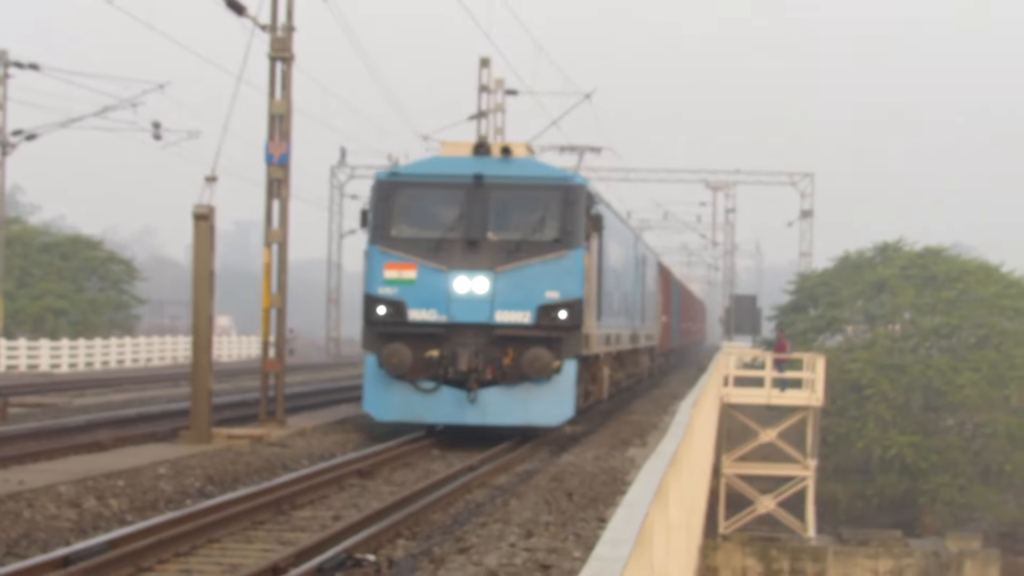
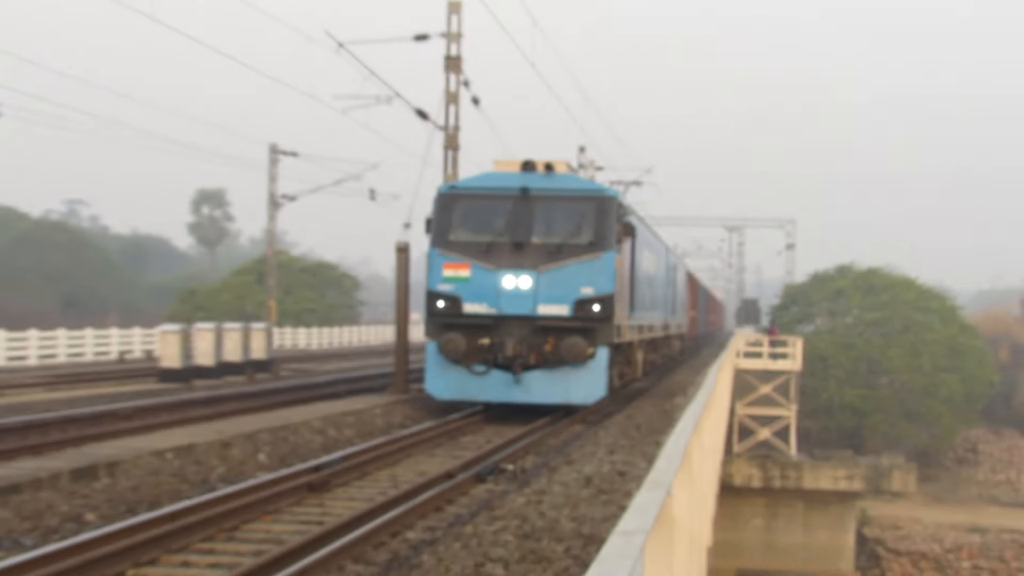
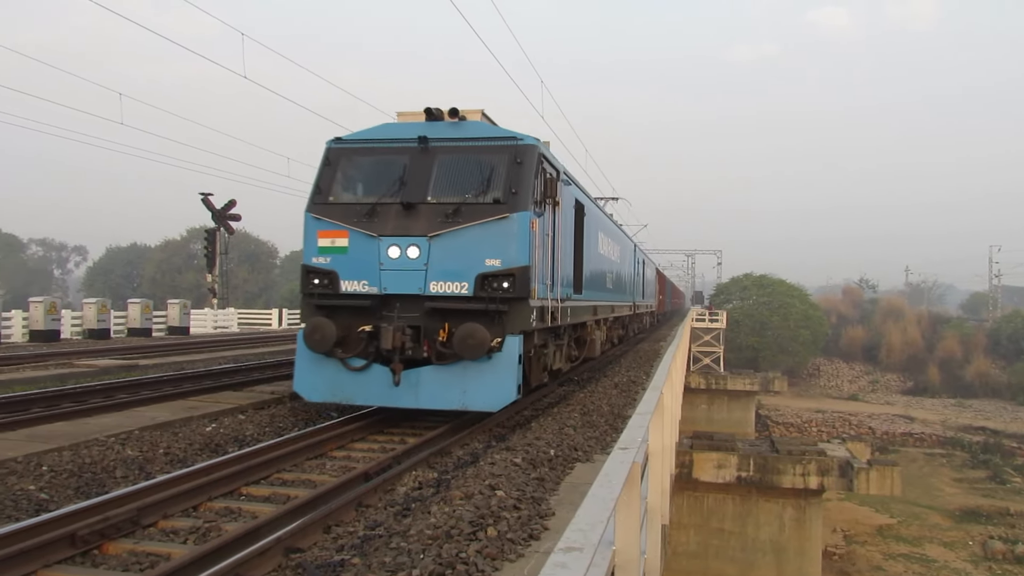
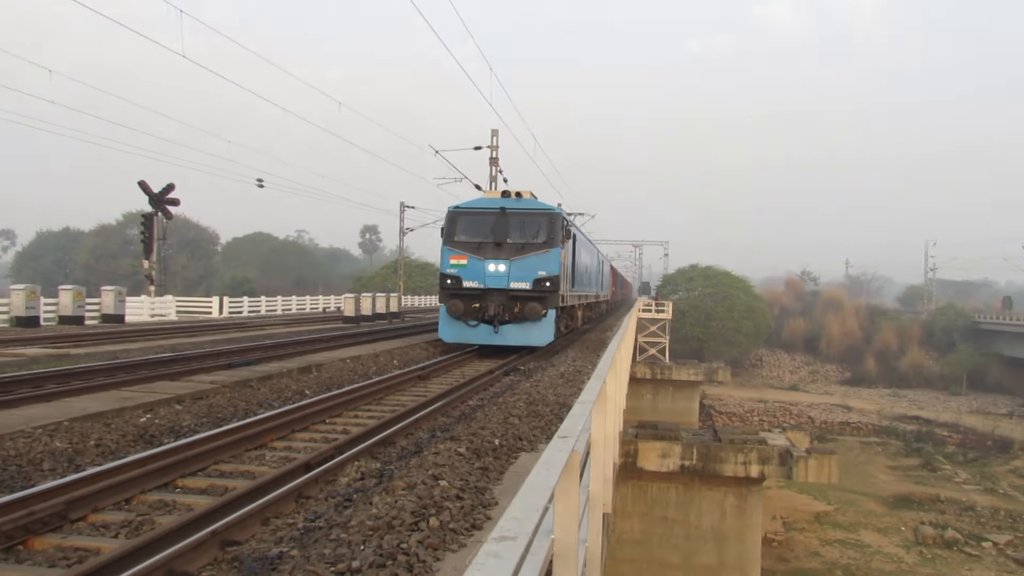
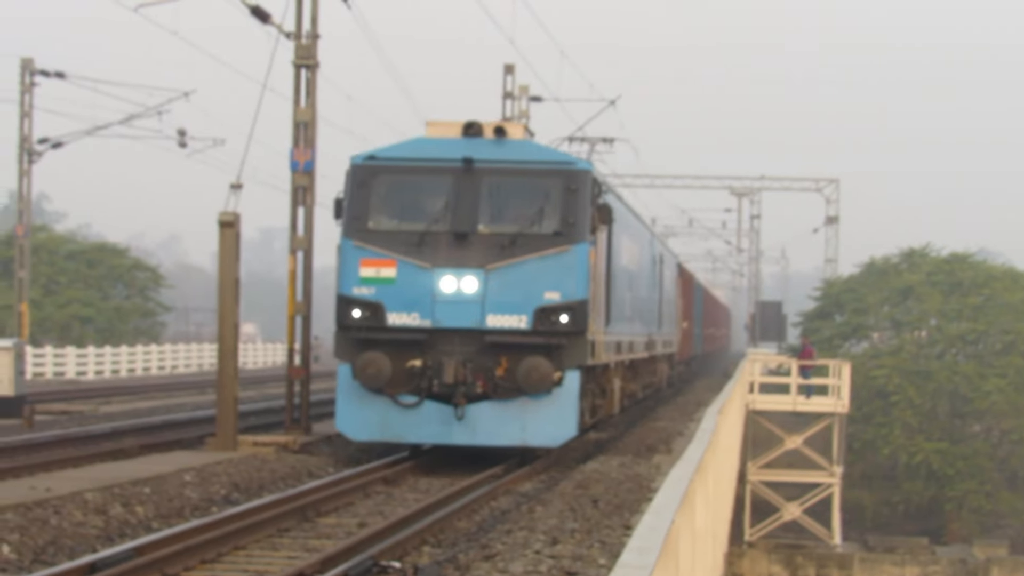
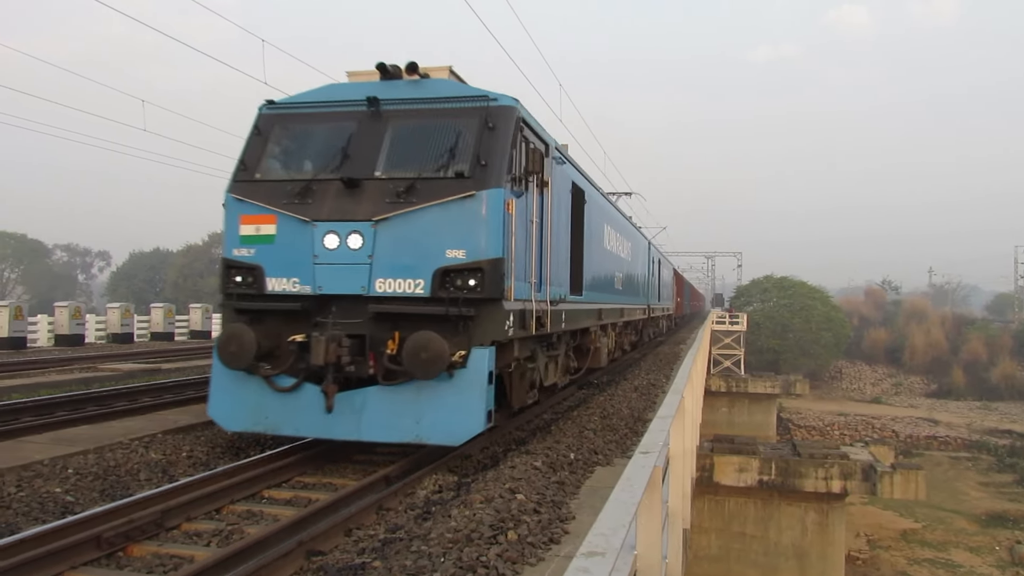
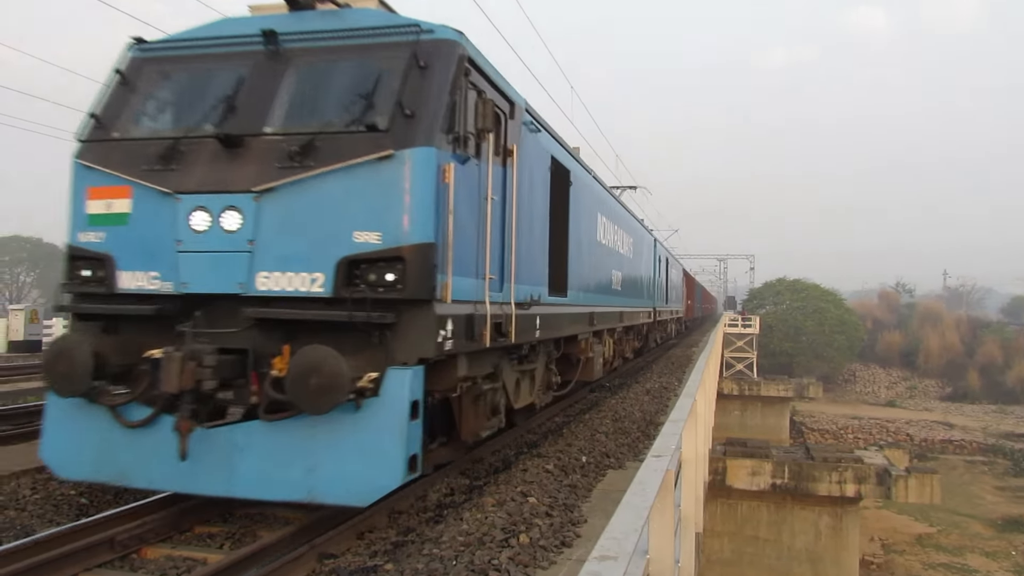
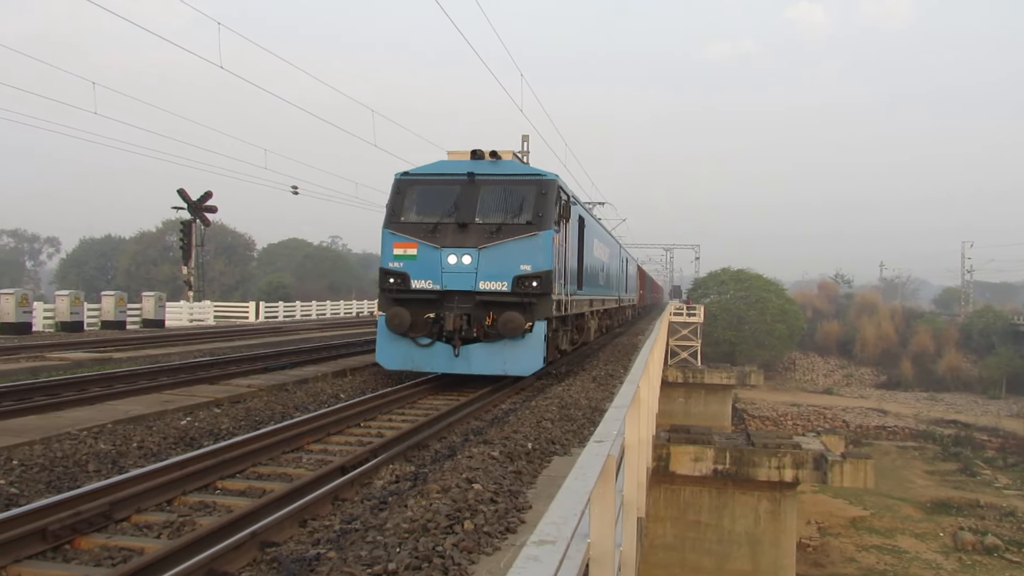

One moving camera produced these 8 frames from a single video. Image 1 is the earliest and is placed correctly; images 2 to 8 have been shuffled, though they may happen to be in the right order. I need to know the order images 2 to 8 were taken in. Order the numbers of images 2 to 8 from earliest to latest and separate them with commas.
5, 2, 4, 8, 3, 6, 7
